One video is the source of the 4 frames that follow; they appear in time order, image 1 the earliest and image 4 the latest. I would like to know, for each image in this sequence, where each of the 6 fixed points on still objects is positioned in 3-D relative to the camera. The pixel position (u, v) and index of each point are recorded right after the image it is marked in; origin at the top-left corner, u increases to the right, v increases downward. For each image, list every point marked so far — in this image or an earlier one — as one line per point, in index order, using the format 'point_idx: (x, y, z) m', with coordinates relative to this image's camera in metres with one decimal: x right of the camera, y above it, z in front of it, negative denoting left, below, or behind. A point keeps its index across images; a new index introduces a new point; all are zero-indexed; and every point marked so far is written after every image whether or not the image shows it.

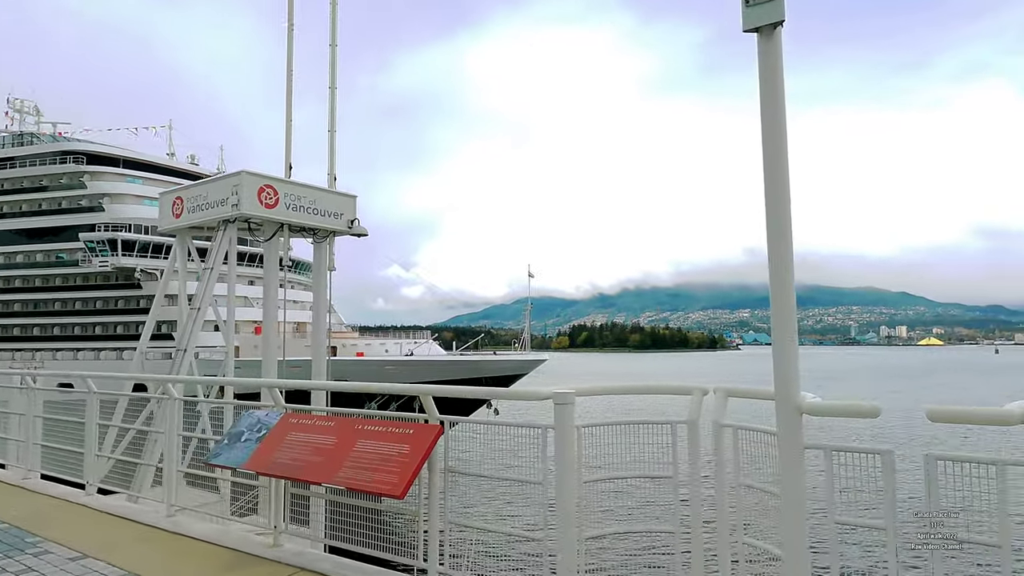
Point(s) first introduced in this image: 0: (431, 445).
0: (-0.6, -1.1, +4.6) m
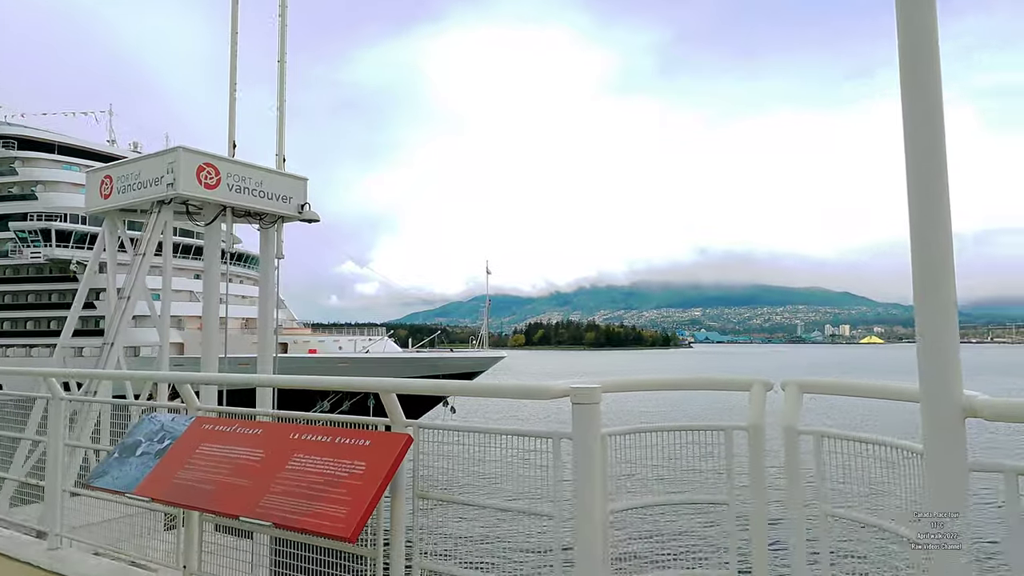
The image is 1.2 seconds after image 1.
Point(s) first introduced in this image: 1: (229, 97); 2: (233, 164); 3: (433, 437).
0: (-0.6, -0.9, +3.3) m
1: (-7.9, +5.4, +18.7) m
2: (-7.6, +3.4, +18.2) m
3: (-0.4, -0.8, +3.6) m
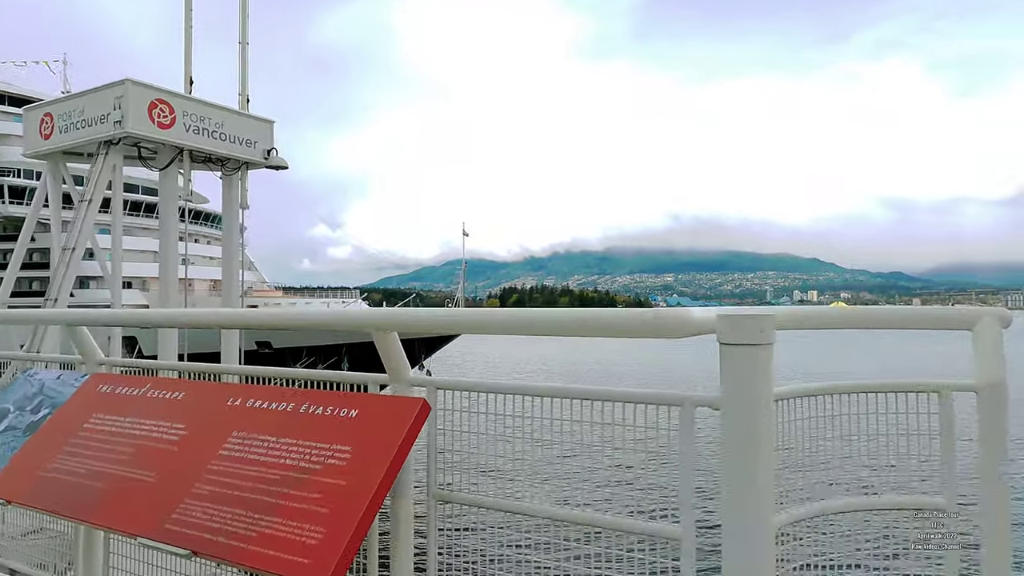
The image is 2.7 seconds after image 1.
0: (-0.3, -0.5, +1.9) m
1: (-8.2, +6.6, +16.7) m
2: (-7.9, +4.6, +16.3) m
3: (-0.2, -0.4, +2.2) m
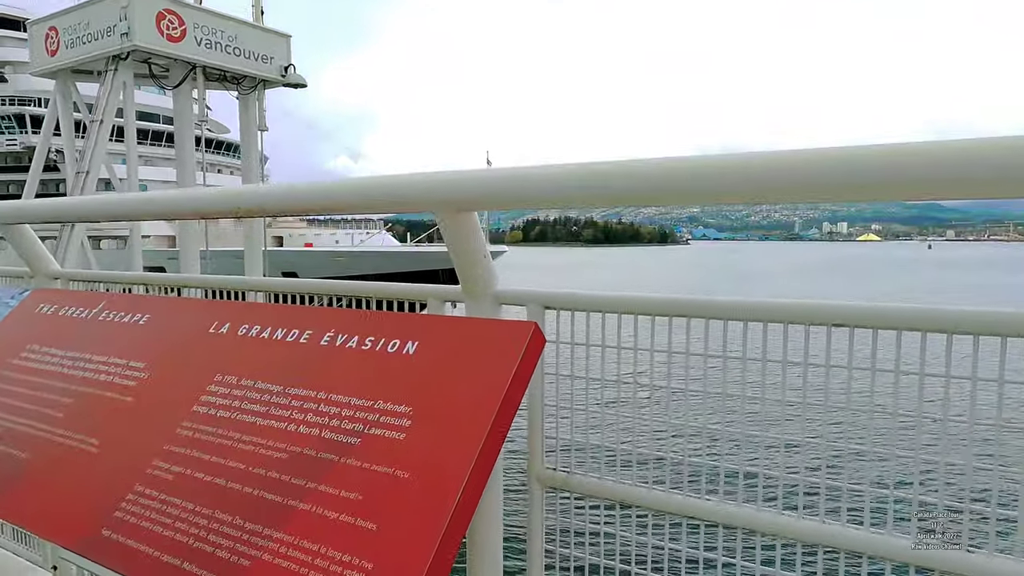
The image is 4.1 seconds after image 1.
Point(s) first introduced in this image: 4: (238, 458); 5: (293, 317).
0: (0.0, -0.2, +1.1) m
1: (-7.4, +8.3, +15.3) m
2: (-7.1, +6.3, +15.2) m
3: (+0.1, -0.1, +1.4) m
4: (-0.5, -0.3, +1.2) m
5: (-0.5, -0.1, +1.4) m
